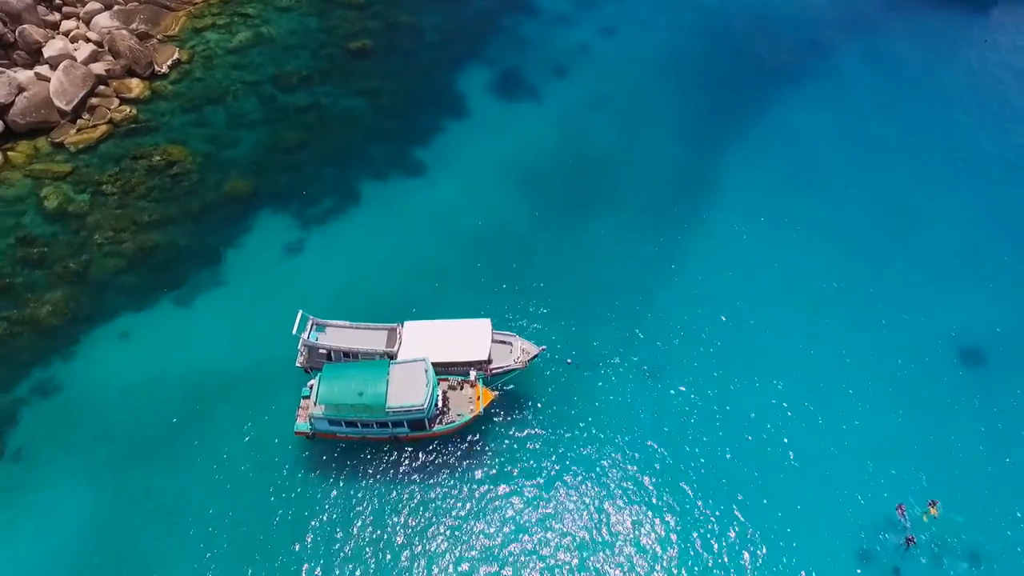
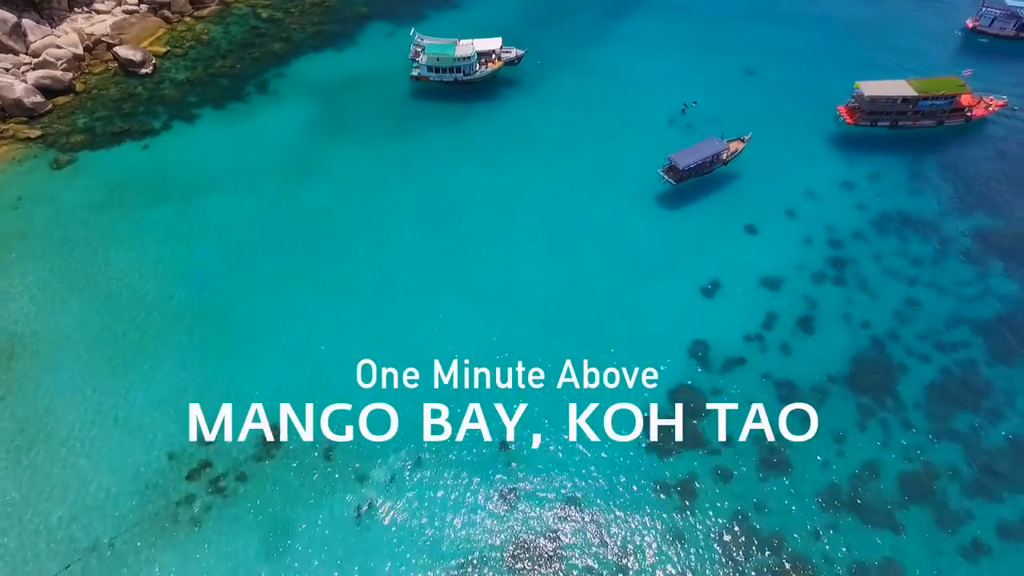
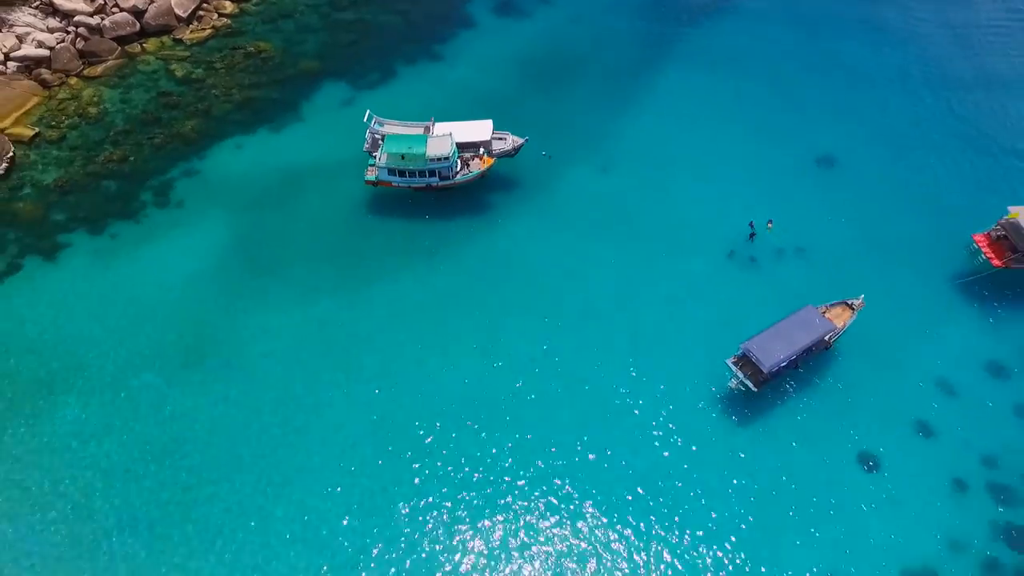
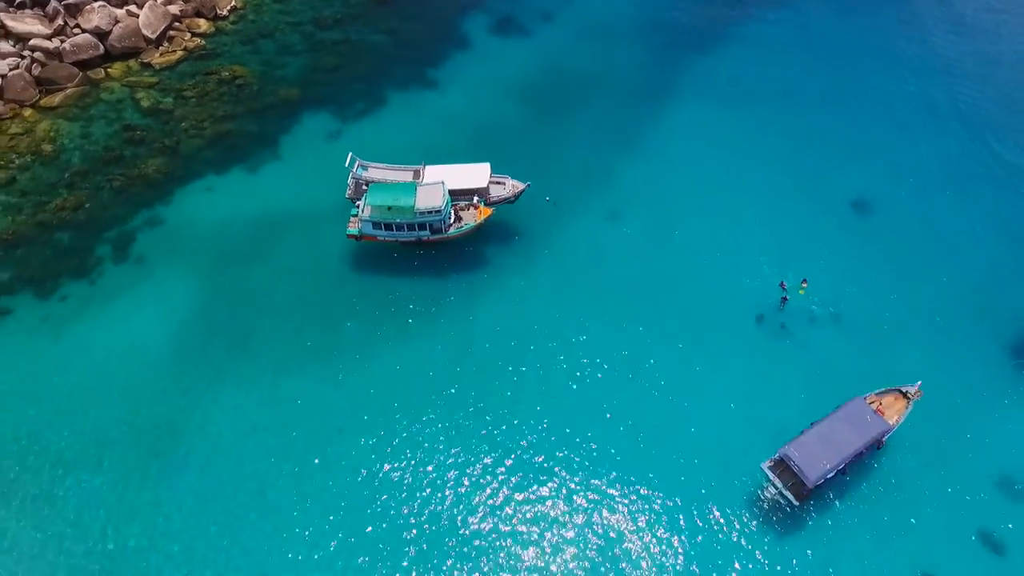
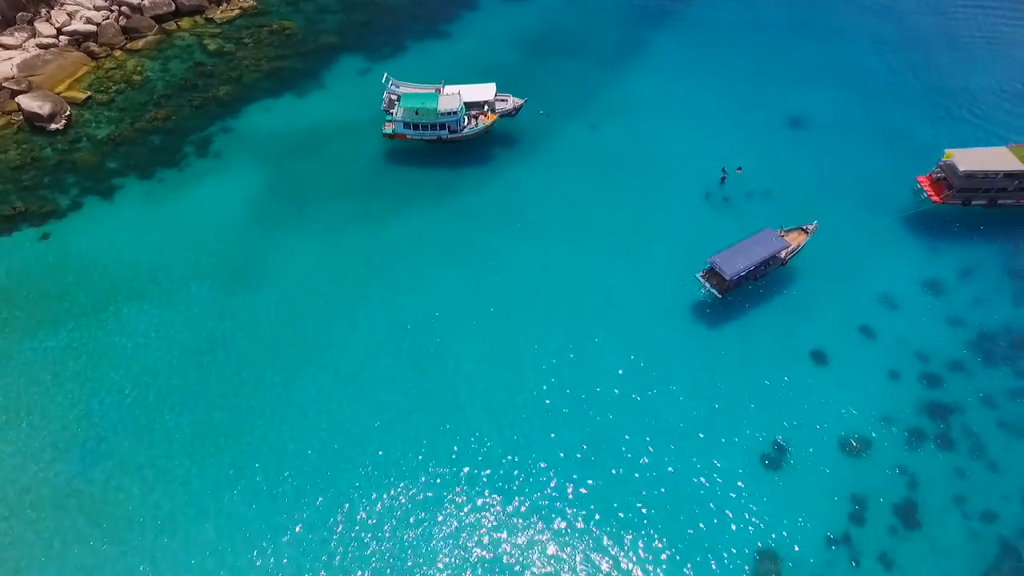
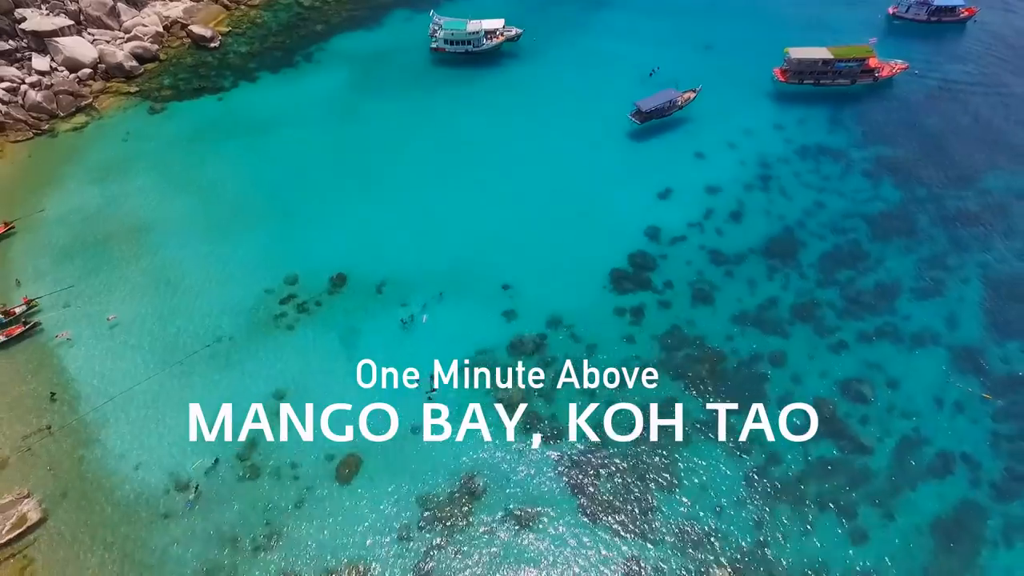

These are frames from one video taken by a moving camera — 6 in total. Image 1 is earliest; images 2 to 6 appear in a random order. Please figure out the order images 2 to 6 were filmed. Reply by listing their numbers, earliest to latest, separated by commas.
4, 3, 5, 2, 6
